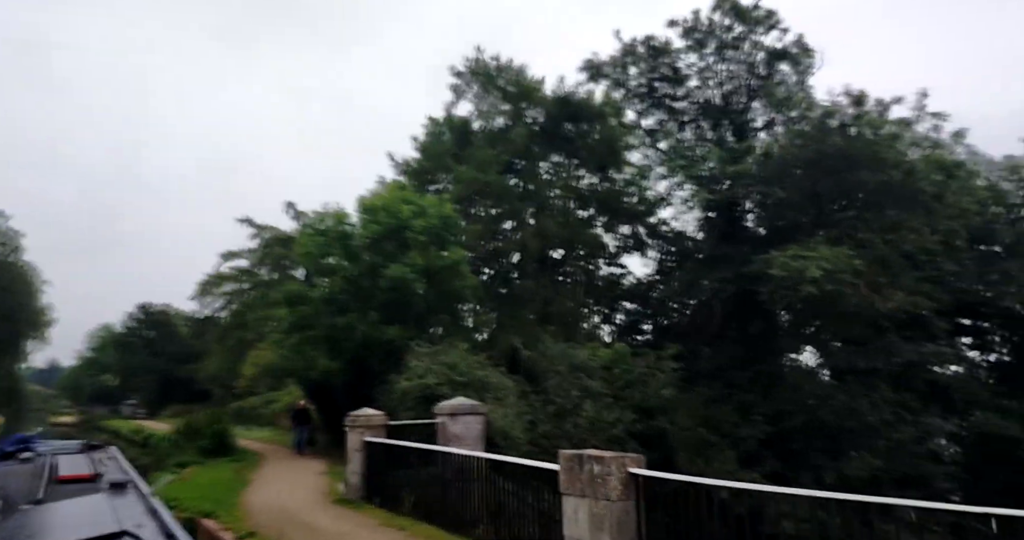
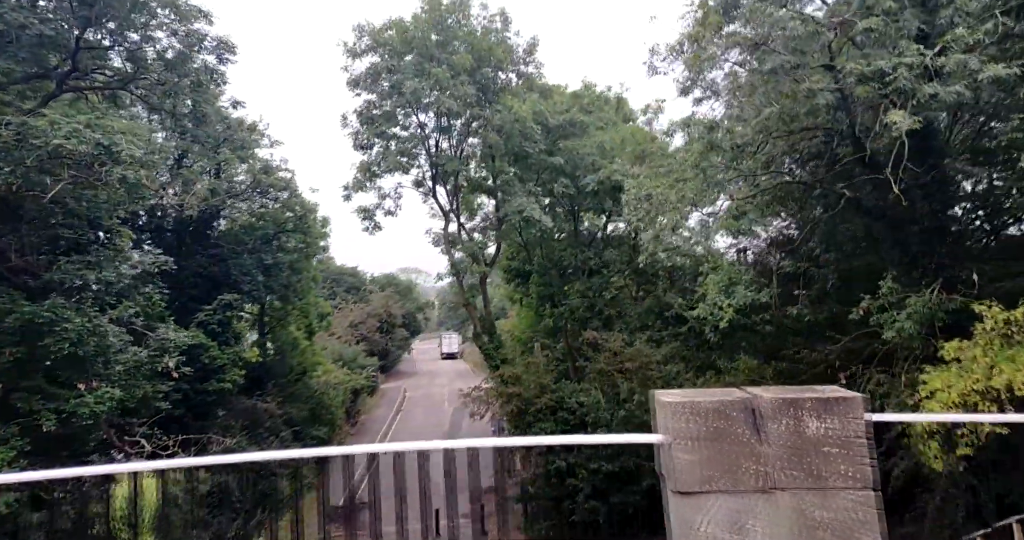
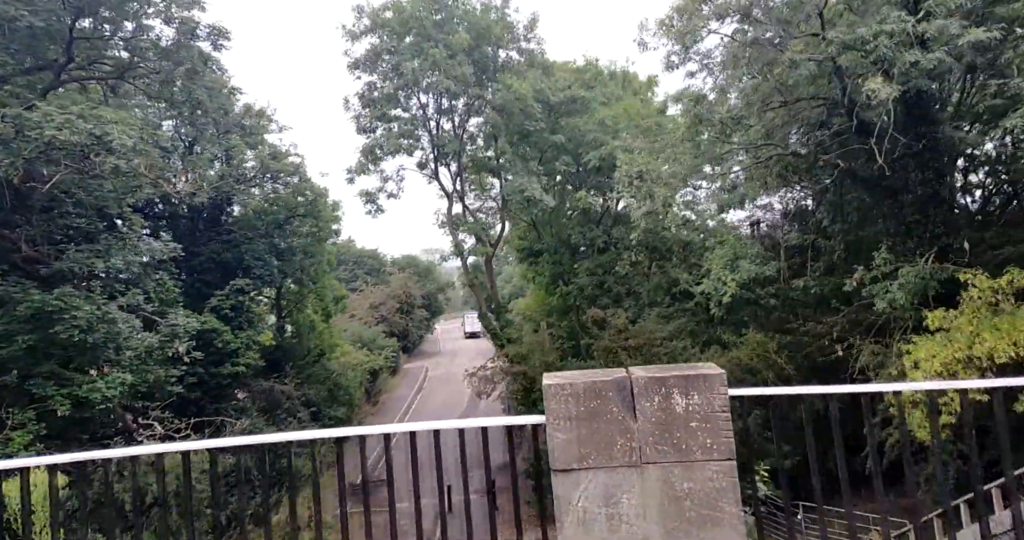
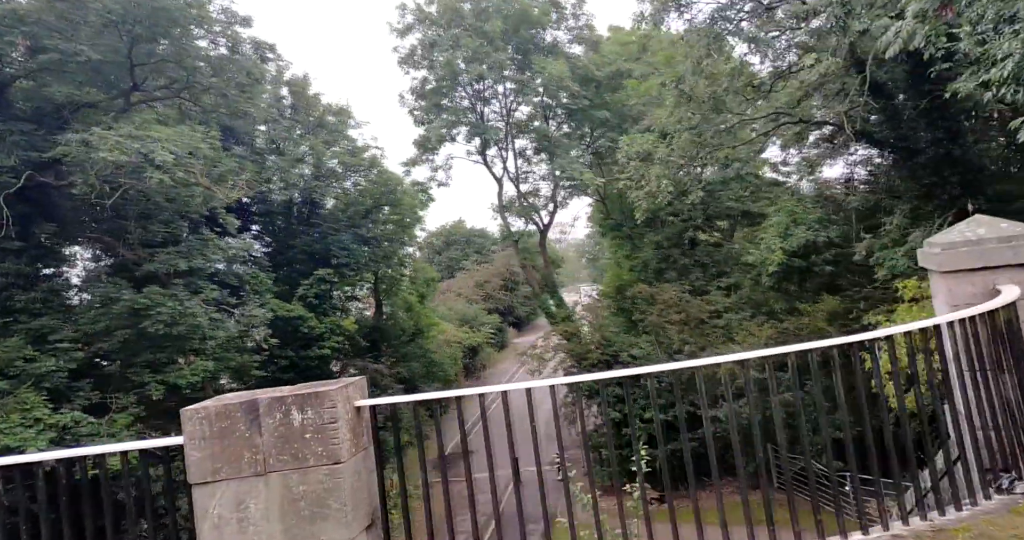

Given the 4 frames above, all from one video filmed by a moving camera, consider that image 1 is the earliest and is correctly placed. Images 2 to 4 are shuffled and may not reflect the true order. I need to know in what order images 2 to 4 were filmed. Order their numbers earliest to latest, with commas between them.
4, 3, 2
